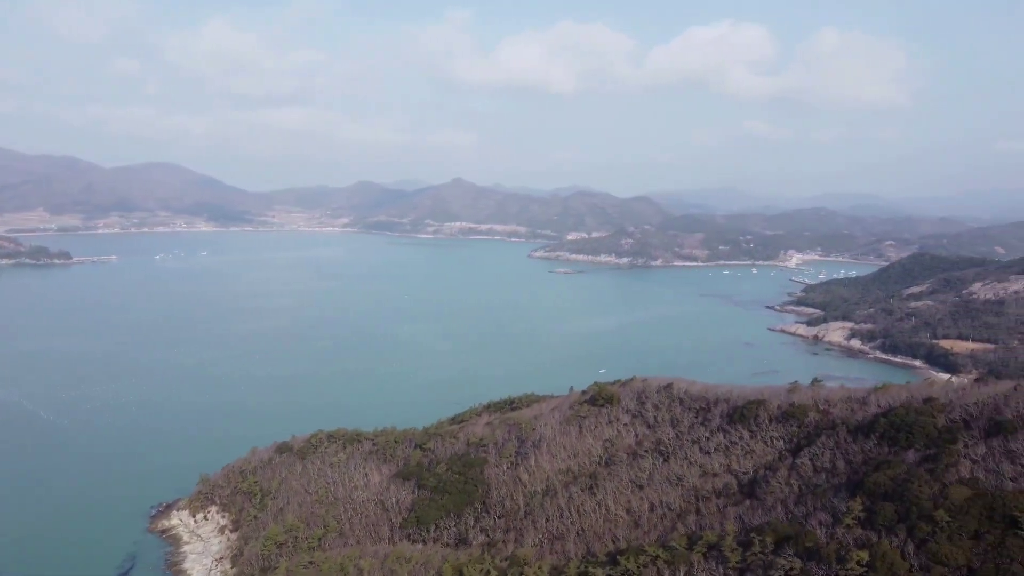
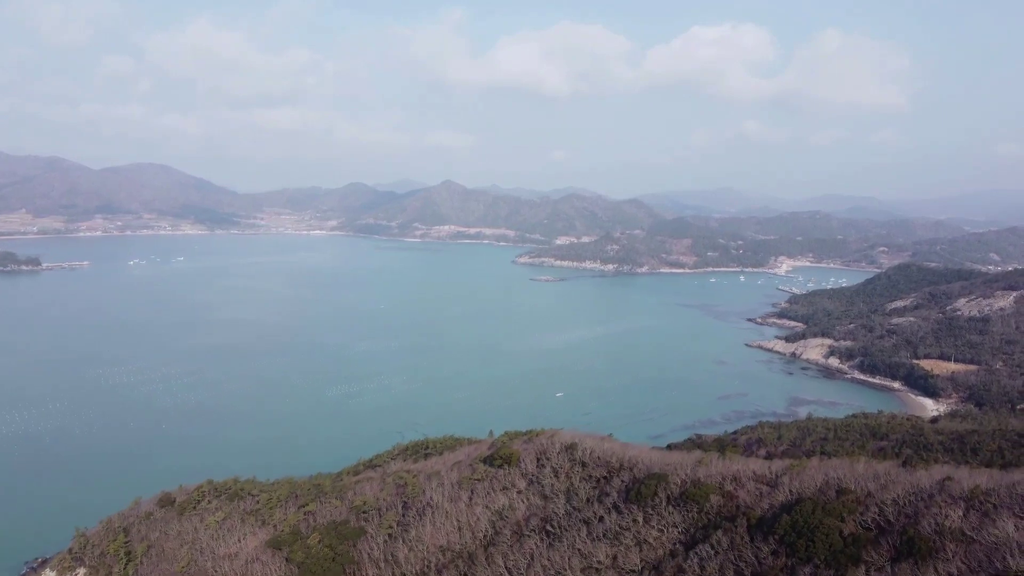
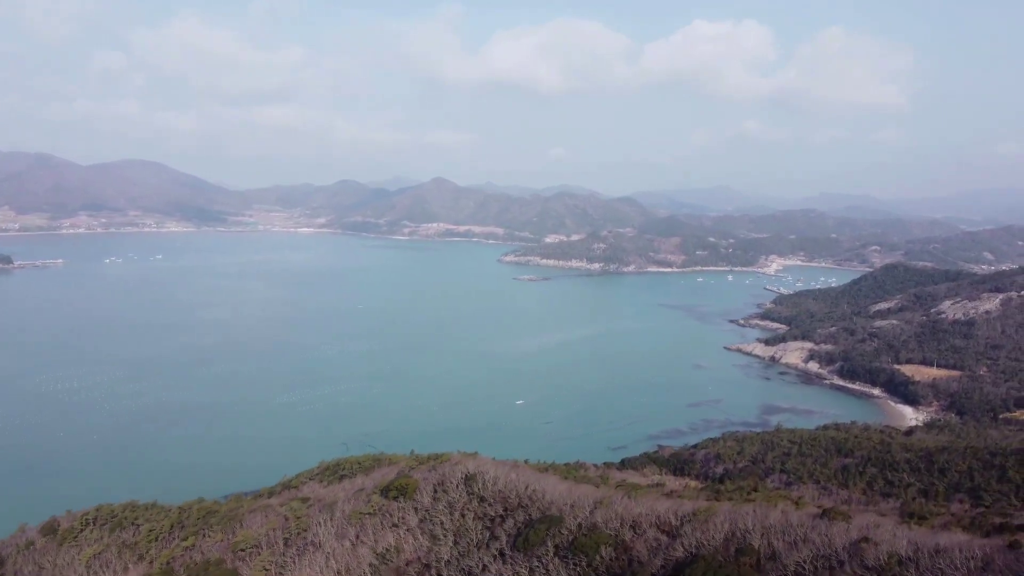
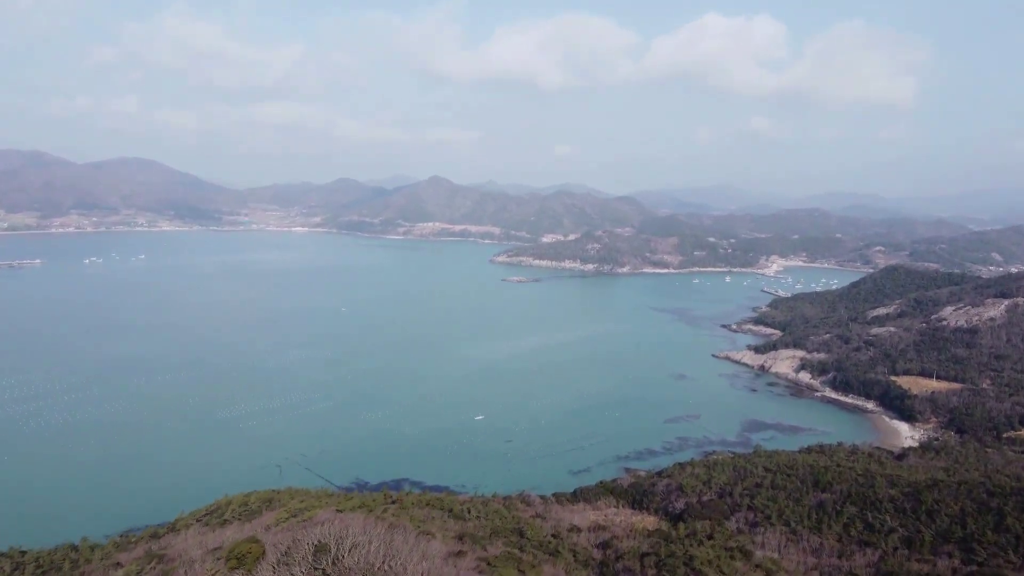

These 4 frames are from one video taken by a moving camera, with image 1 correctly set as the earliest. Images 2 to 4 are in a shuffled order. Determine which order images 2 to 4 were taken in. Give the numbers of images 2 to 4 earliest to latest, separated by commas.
2, 3, 4
